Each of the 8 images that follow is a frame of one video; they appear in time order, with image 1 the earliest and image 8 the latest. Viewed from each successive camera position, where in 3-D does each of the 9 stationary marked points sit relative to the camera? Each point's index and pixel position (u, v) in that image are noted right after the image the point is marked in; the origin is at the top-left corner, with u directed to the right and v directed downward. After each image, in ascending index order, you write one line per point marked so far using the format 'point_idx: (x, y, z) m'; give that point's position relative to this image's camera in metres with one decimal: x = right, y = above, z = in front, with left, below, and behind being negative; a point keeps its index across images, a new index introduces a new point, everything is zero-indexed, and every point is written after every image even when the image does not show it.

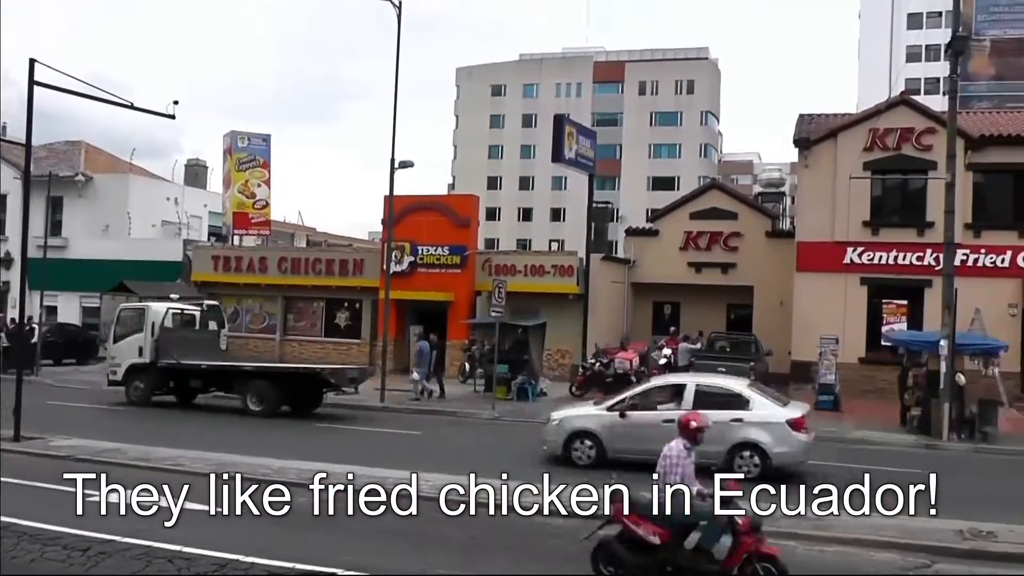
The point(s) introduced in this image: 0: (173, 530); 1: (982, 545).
0: (-2.1, -1.5, +10.2) m
1: (+2.9, -1.5, +9.8) m
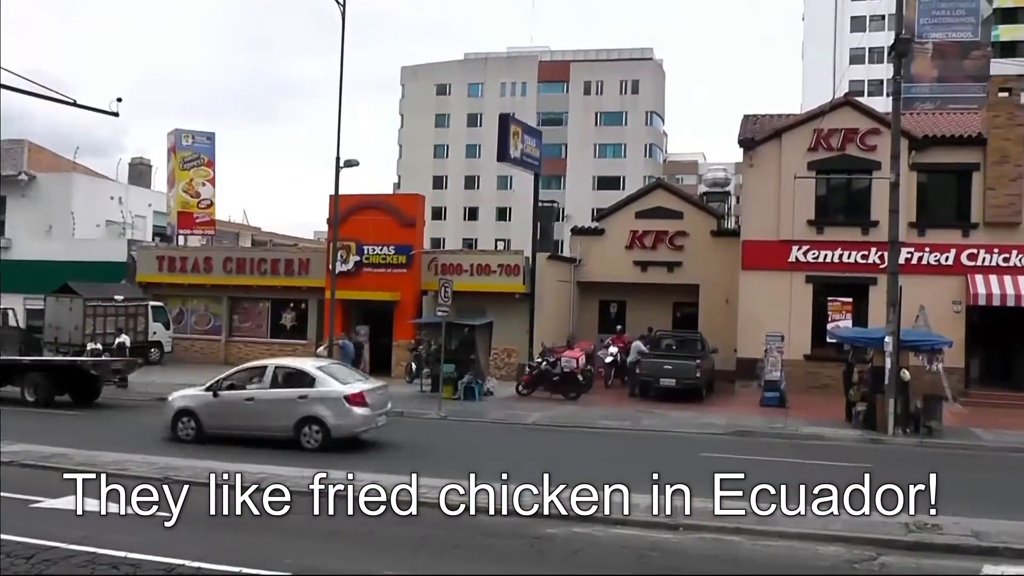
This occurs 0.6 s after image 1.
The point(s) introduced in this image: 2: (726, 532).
0: (-2.4, -1.5, +10.0) m
1: (+2.6, -1.5, +10.0) m
2: (+1.4, -1.6, +10.5) m
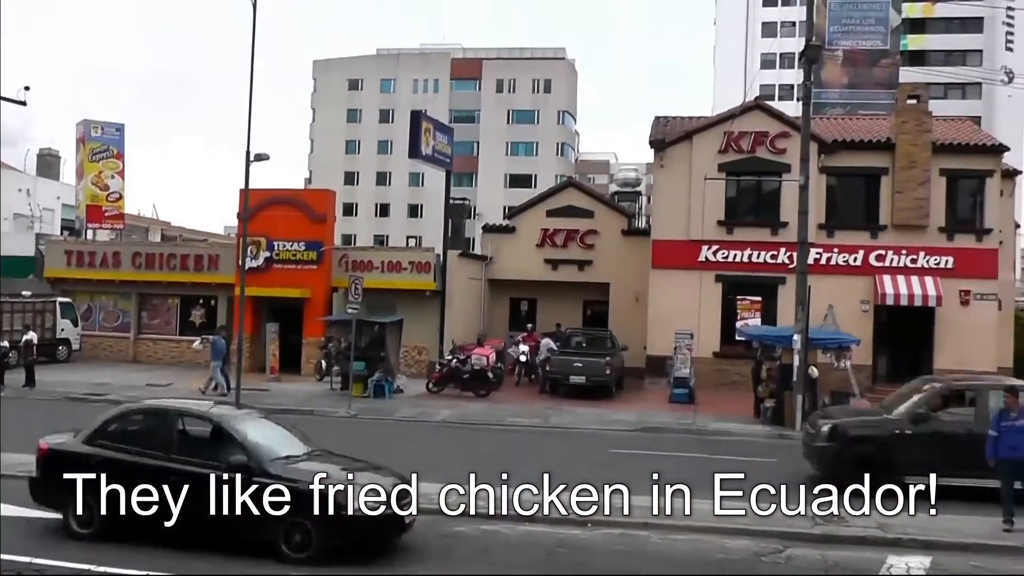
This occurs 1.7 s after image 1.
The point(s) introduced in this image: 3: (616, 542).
0: (-2.9, -1.5, +9.6) m
1: (+2.1, -1.5, +10.3) m
2: (+0.8, -1.5, +10.6) m
3: (+0.6, -1.6, +10.3) m
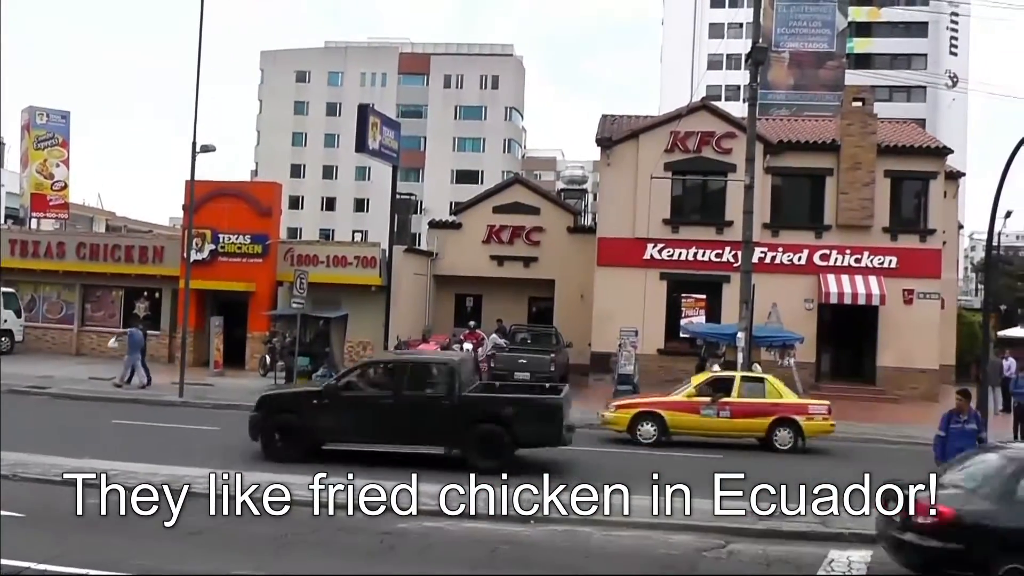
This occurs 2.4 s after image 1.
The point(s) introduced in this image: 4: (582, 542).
0: (-3.2, -1.4, +9.4) m
1: (+1.7, -1.5, +10.5) m
2: (+0.4, -1.5, +10.7) m
3: (+0.3, -1.6, +10.4) m
4: (+0.5, -1.6, +10.5) m
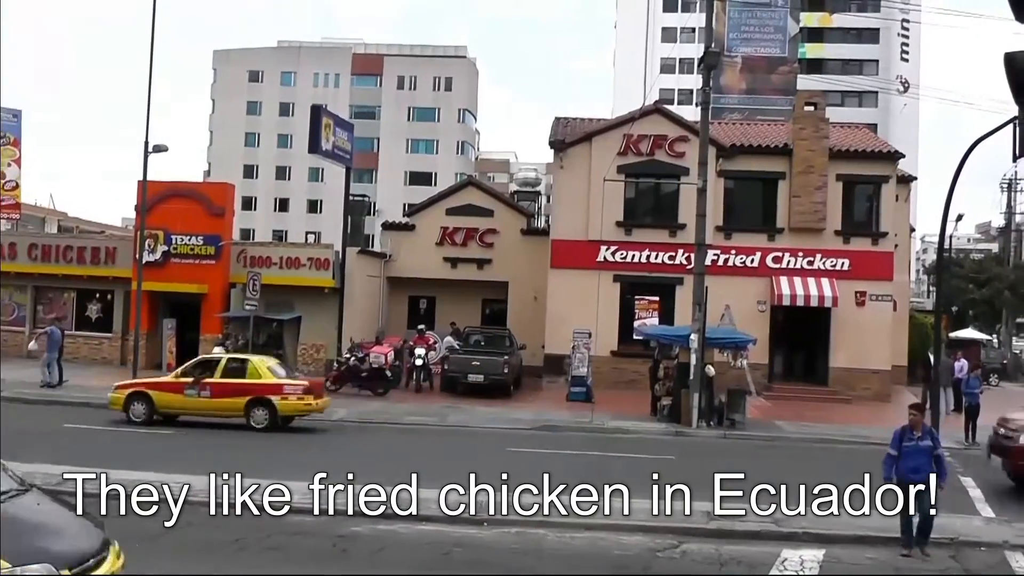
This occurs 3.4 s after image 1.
0: (-3.4, -1.4, +9.2) m
1: (+1.4, -1.5, +10.6) m
2: (+0.1, -1.5, +10.7) m
3: (0.0, -1.6, +10.4) m
4: (+0.2, -1.6, +10.5) m
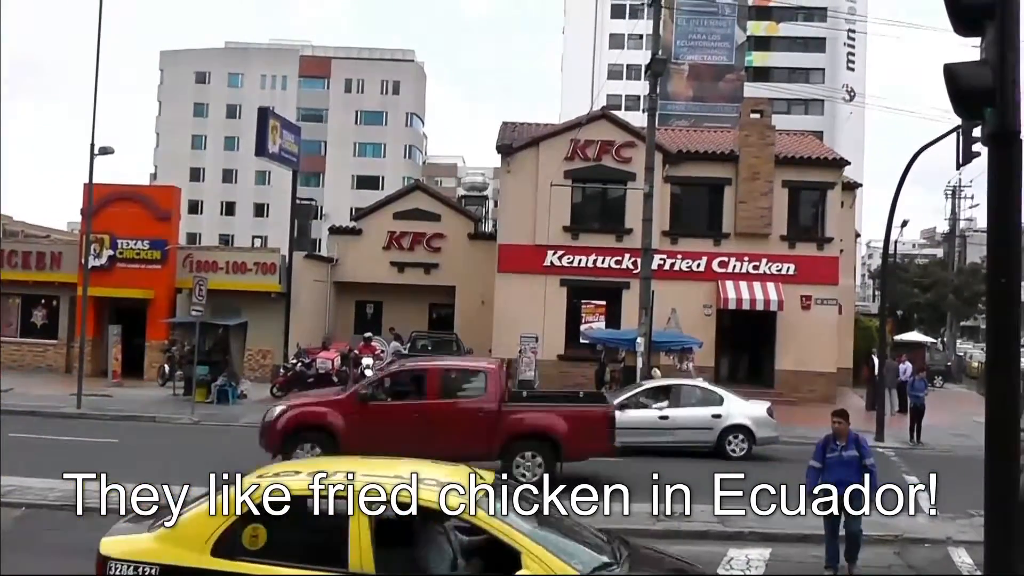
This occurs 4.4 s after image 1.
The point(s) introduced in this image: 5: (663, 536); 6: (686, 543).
0: (-3.6, -1.5, +8.8) m
1: (+1.1, -1.5, +10.7) m
2: (-0.2, -1.6, +10.7) m
3: (-0.3, -1.6, +10.4) m
4: (-0.2, -1.7, +10.5) m
5: (+0.9, -1.6, +10.5) m
6: (+1.1, -1.6, +10.3) m
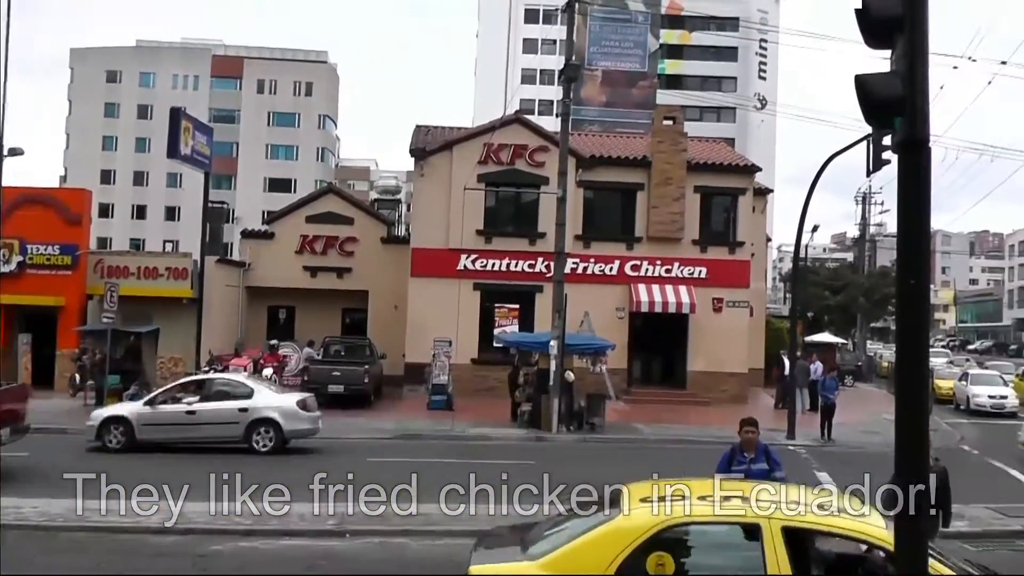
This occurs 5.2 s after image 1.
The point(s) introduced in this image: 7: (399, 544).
0: (-4.0, -1.4, +8.6) m
1: (+0.5, -1.6, +10.7) m
2: (-0.8, -1.6, +10.6) m
3: (-0.9, -1.6, +10.3) m
4: (-0.7, -1.7, +10.4) m
5: (+0.4, -1.6, +10.5) m
6: (+0.6, -1.6, +10.3) m
7: (-0.7, -1.6, +10.4) m
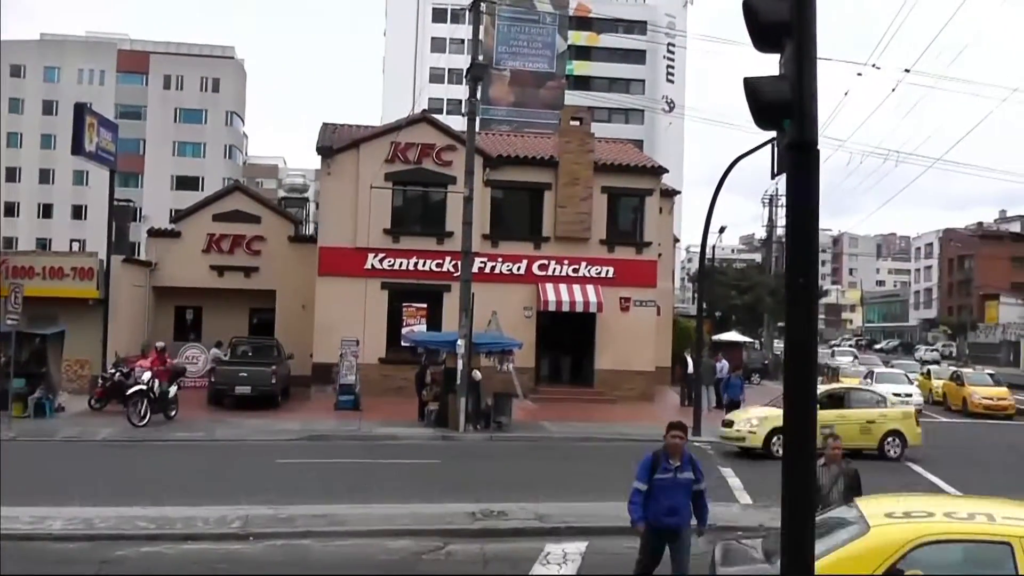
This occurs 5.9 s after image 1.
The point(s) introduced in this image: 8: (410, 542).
0: (-4.5, -1.4, +8.4) m
1: (-0.1, -1.6, +10.7) m
2: (-1.4, -1.6, +10.5) m
3: (-1.4, -1.6, +10.2) m
4: (-1.3, -1.7, +10.3) m
5: (-0.2, -1.6, +10.4) m
6: (0.0, -1.6, +10.3) m
7: (-1.3, -1.6, +10.3) m
8: (-0.6, -1.6, +10.3) m
